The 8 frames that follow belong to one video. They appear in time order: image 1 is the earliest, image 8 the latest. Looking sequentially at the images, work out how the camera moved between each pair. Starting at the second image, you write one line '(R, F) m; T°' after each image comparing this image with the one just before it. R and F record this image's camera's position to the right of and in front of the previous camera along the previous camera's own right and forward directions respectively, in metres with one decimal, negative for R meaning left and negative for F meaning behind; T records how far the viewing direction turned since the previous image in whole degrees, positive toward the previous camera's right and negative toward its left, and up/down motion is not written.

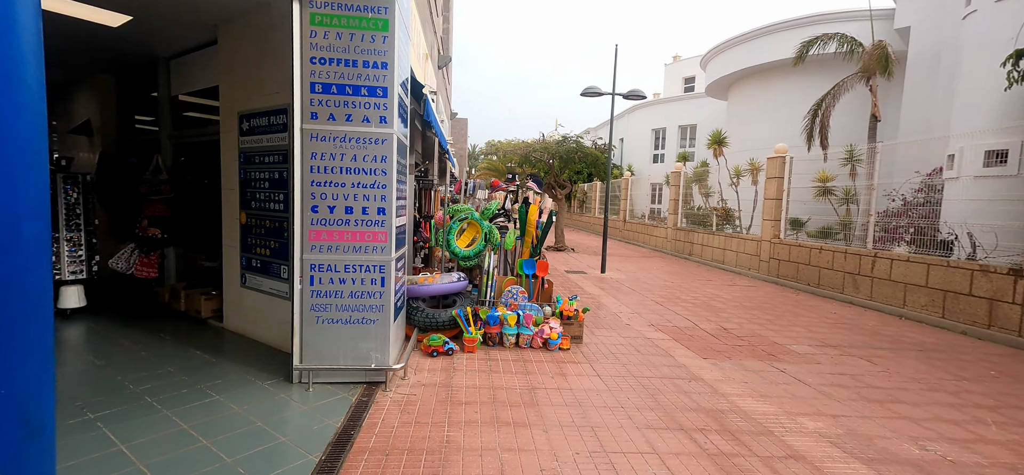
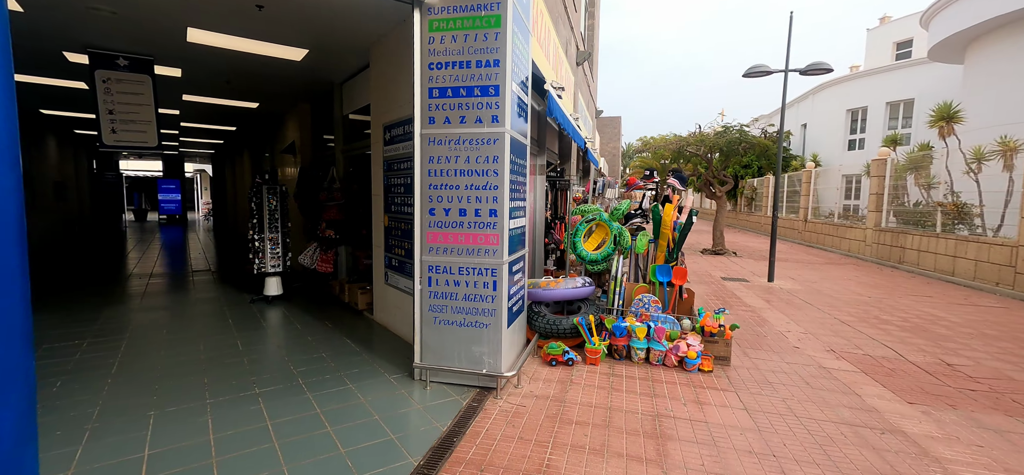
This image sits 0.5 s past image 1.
(+0.2, +0.3) m; -20°
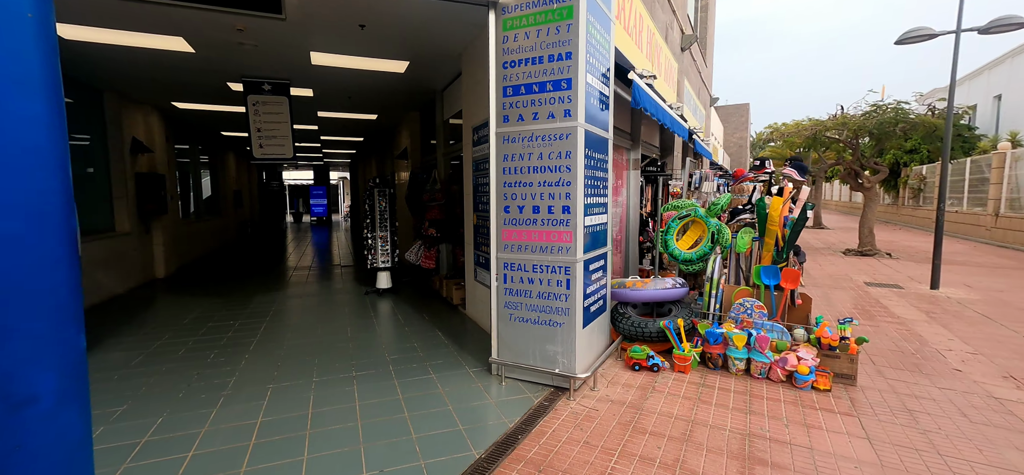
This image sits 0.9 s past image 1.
(+0.3, +0.1) m; -14°
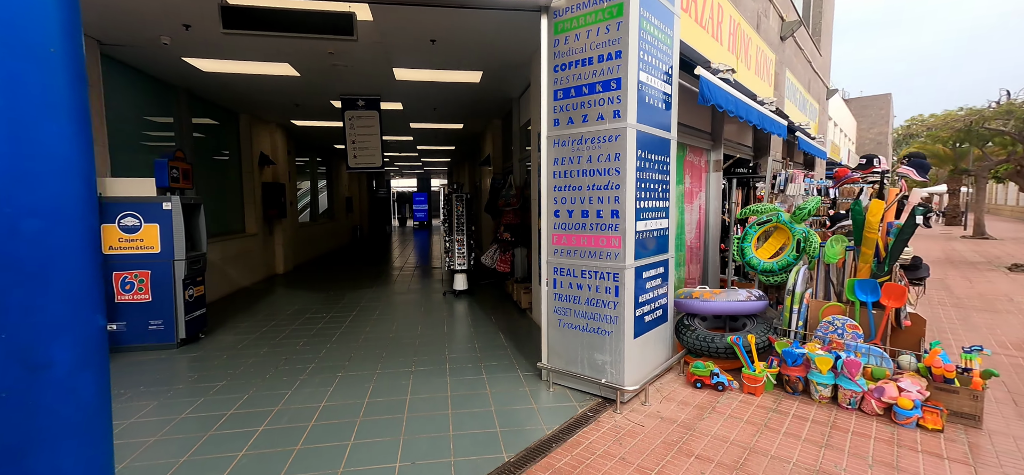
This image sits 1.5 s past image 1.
(+0.4, 0.0) m; -12°
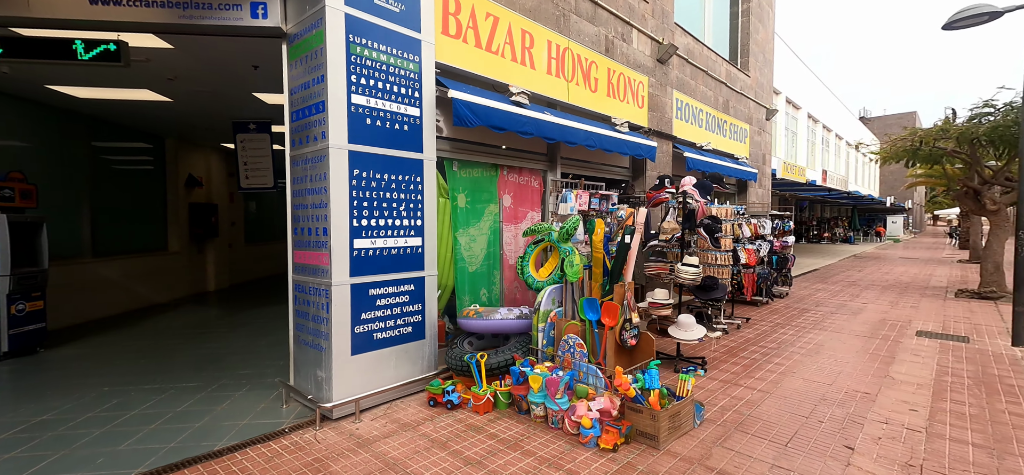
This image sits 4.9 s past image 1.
(+2.2, 0.0) m; -1°
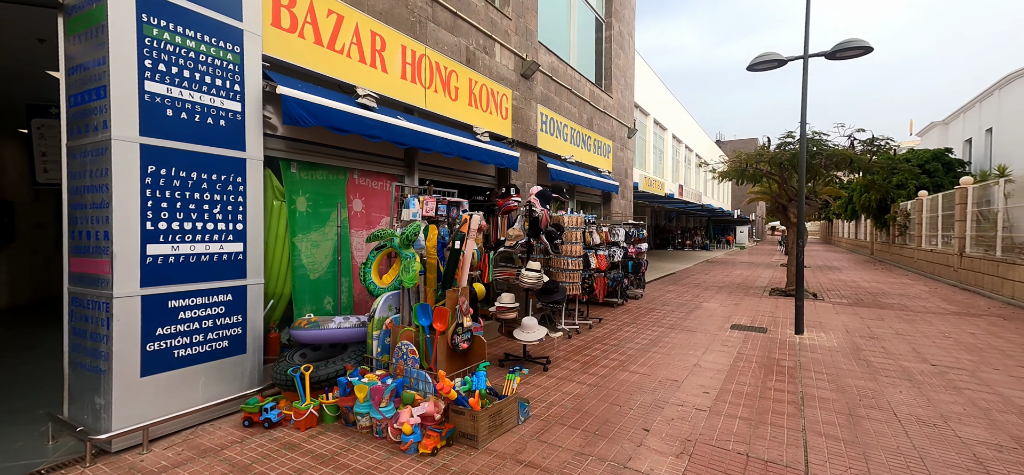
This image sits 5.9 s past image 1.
(+0.5, -0.1) m; +13°
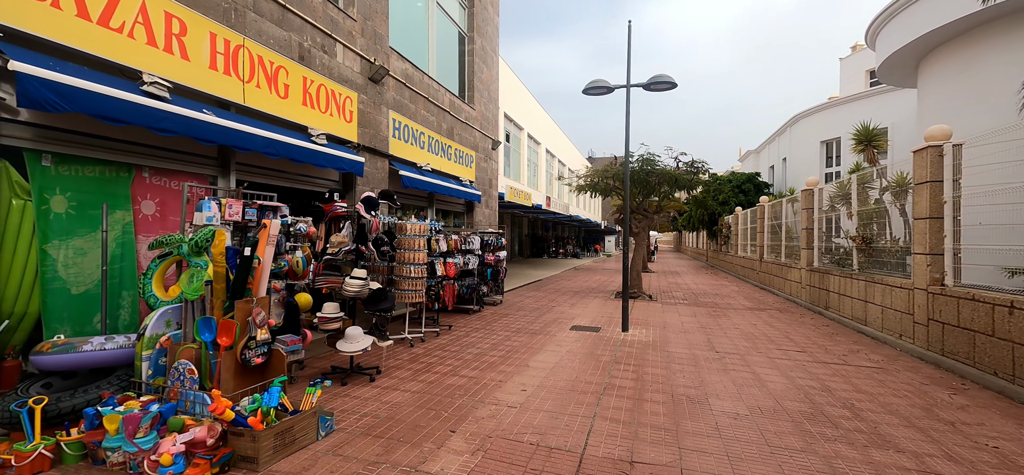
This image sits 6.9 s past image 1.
(+0.6, -0.1) m; +15°
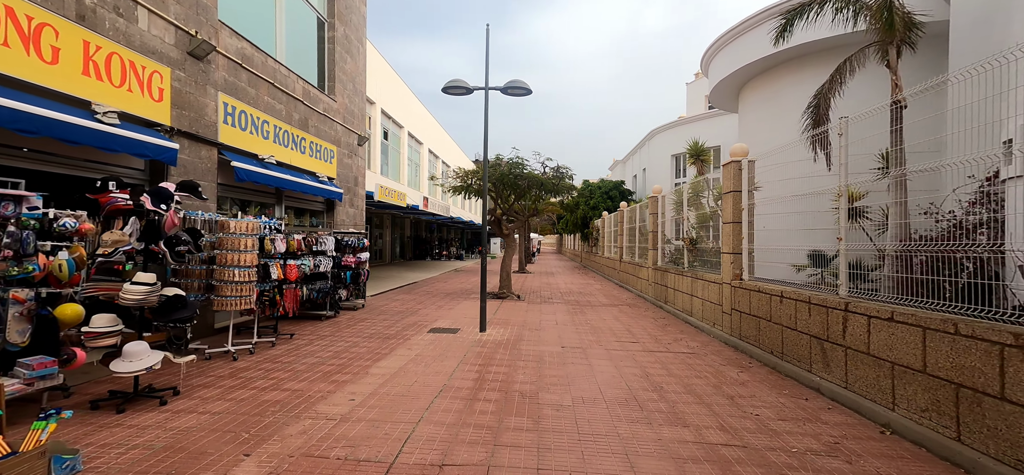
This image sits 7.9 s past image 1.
(+0.6, +0.1) m; +14°
